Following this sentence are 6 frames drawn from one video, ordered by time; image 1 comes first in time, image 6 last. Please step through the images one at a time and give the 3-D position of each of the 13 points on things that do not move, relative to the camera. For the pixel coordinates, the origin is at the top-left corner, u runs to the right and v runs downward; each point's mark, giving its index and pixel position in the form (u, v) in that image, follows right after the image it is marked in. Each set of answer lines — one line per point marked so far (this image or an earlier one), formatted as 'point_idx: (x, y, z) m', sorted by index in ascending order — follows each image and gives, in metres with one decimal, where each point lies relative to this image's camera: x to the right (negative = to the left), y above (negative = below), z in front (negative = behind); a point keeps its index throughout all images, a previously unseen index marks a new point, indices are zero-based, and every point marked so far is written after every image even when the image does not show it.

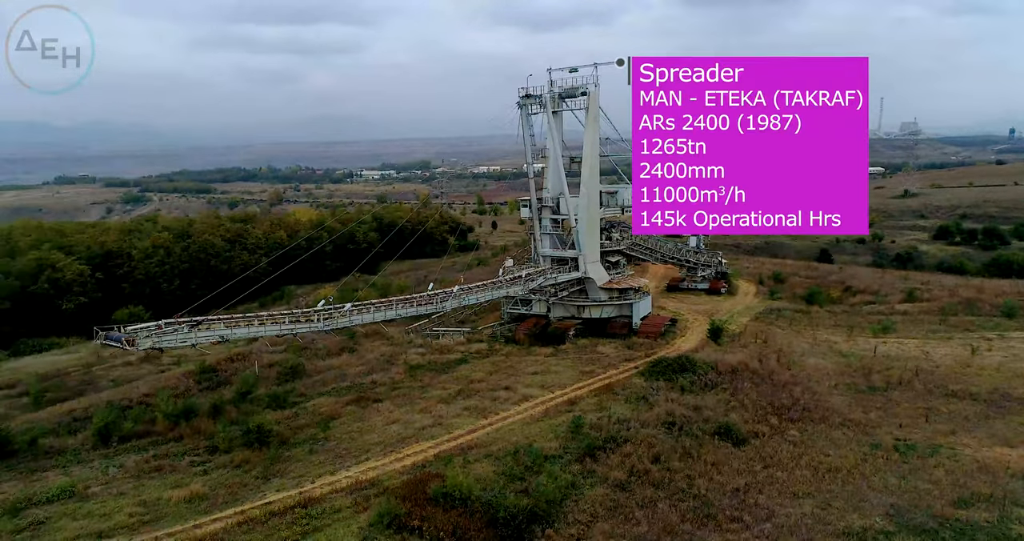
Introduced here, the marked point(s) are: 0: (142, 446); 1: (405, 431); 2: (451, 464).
0: (-9.3, -4.4, +18.0) m
1: (-2.9, -4.3, +19.4) m
2: (-1.5, -4.5, +16.7) m
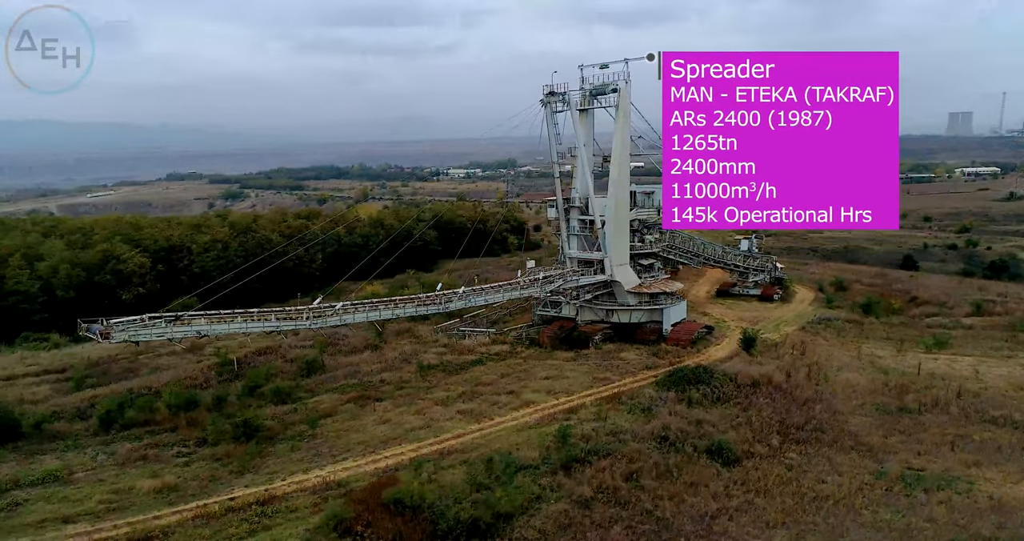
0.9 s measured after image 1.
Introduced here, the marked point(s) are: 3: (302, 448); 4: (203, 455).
0: (-9.7, -4.3, +18.6) m
1: (-3.2, -4.3, +19.3) m
2: (-2.1, -4.5, +16.4) m
3: (-5.3, -4.5, +18.1) m
4: (-7.5, -4.5, +17.5) m
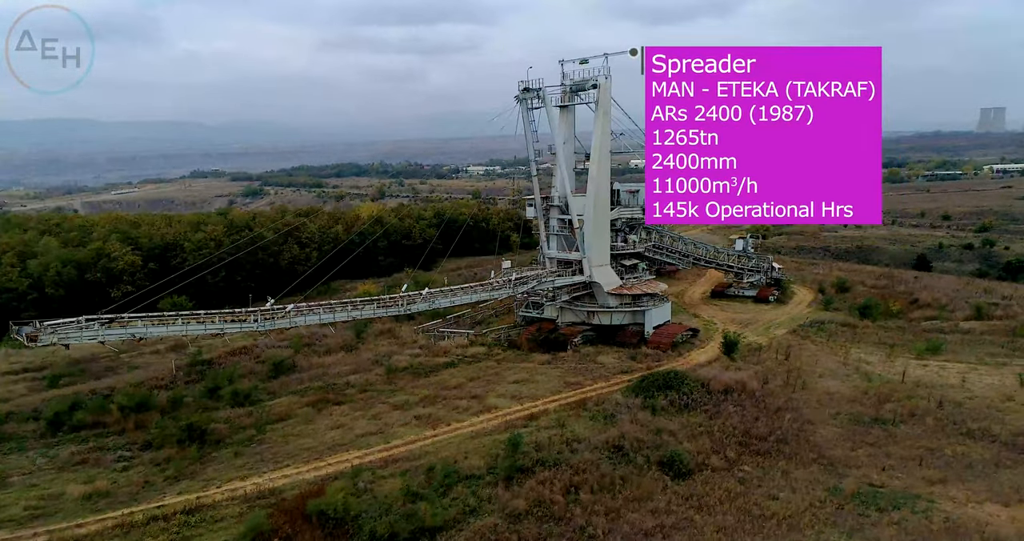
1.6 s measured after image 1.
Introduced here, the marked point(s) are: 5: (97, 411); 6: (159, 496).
0: (-10.9, -4.3, +18.4) m
1: (-4.4, -4.4, +18.8) m
2: (-3.4, -4.6, +15.9) m
3: (-6.5, -4.5, +17.7) m
4: (-8.8, -4.5, +17.1) m
5: (-11.3, -3.9, +19.5) m
6: (-7.6, -4.8, +15.4) m
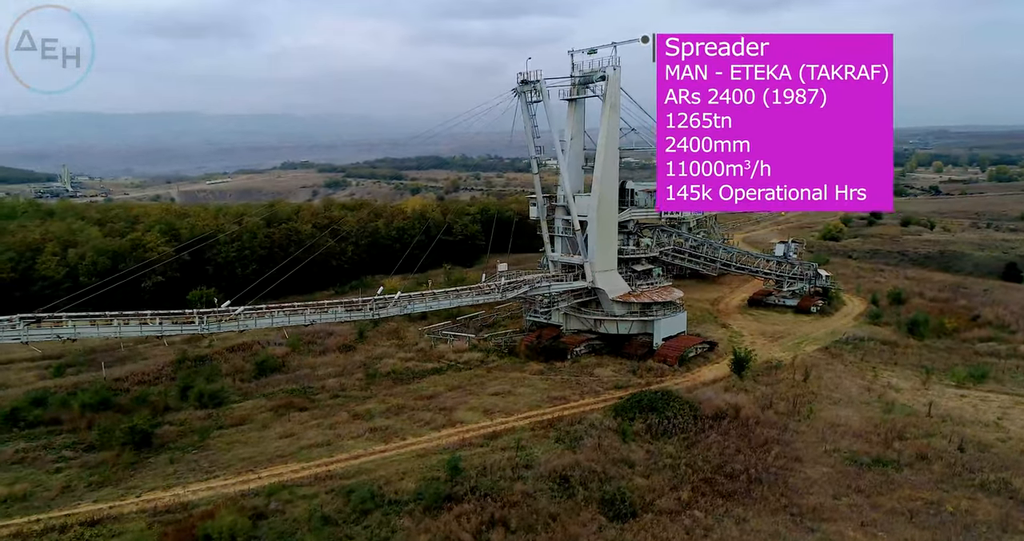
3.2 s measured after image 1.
0: (-12.1, -4.2, +18.3) m
1: (-5.6, -4.4, +18.0) m
2: (-5.0, -4.7, +14.9) m
3: (-7.8, -4.5, +17.1) m
4: (-10.1, -4.5, +16.8) m
5: (-12.4, -3.8, +19.4) m
6: (-9.1, -4.8, +15.0) m
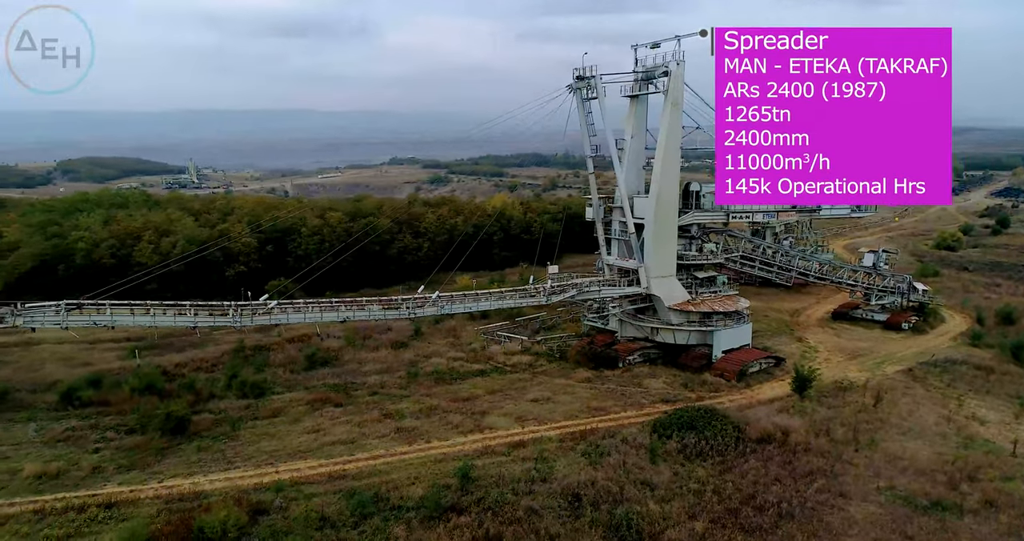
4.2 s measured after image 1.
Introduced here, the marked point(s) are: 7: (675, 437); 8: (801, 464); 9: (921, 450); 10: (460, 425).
0: (-11.4, -3.8, +19.3) m
1: (-5.0, -4.3, +18.0) m
2: (-4.8, -4.6, +14.9) m
3: (-7.3, -4.3, +17.5) m
4: (-9.7, -4.2, +17.5) m
5: (-11.5, -3.4, +20.4) m
6: (-9.0, -4.6, +15.6) m
7: (+4.1, -4.2, +18.0) m
8: (+6.7, -4.5, +16.6) m
9: (+10.0, -4.4, +17.6) m
10: (-1.4, -4.2, +19.4) m
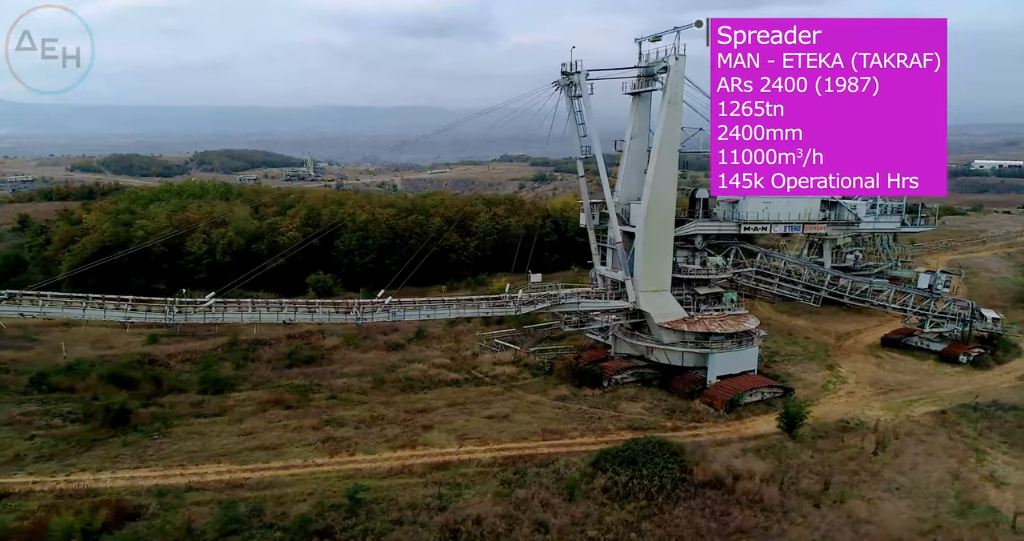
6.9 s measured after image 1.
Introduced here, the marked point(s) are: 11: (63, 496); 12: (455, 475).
0: (-12.9, -3.6, +19.9) m
1: (-6.8, -4.3, +17.7) m
2: (-7.1, -4.6, +14.6) m
3: (-9.2, -4.2, +17.5) m
4: (-11.5, -4.0, +17.9) m
5: (-12.8, -3.2, +21.1) m
6: (-11.1, -4.4, +15.9) m
7: (+2.2, -4.6, +16.2) m
8: (+4.5, -5.0, +14.4) m
9: (+8.0, -5.0, +14.9) m
10: (-3.0, -4.3, +18.4) m
11: (-9.3, -4.6, +14.8) m
12: (-1.2, -4.7, +16.4) m
